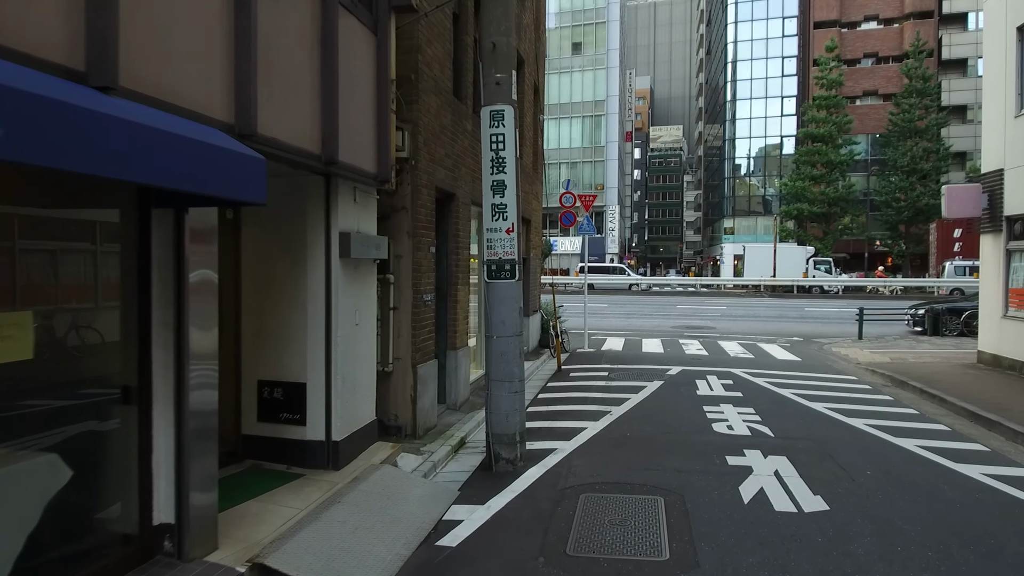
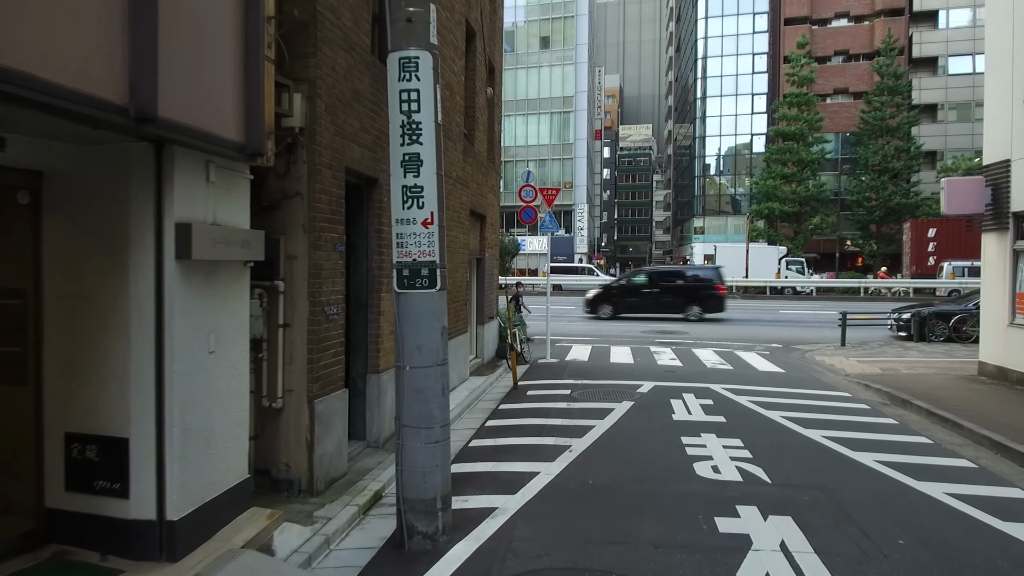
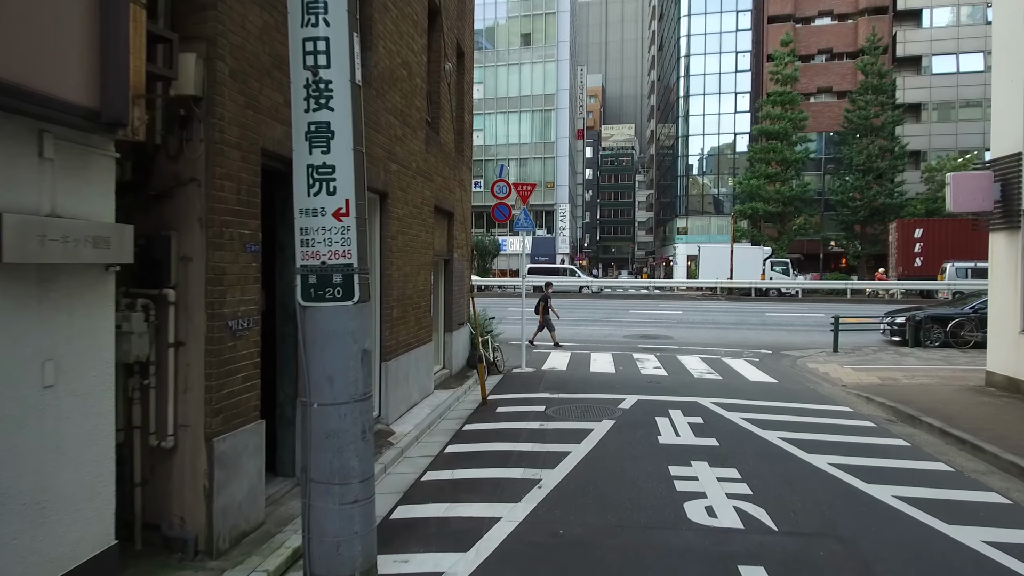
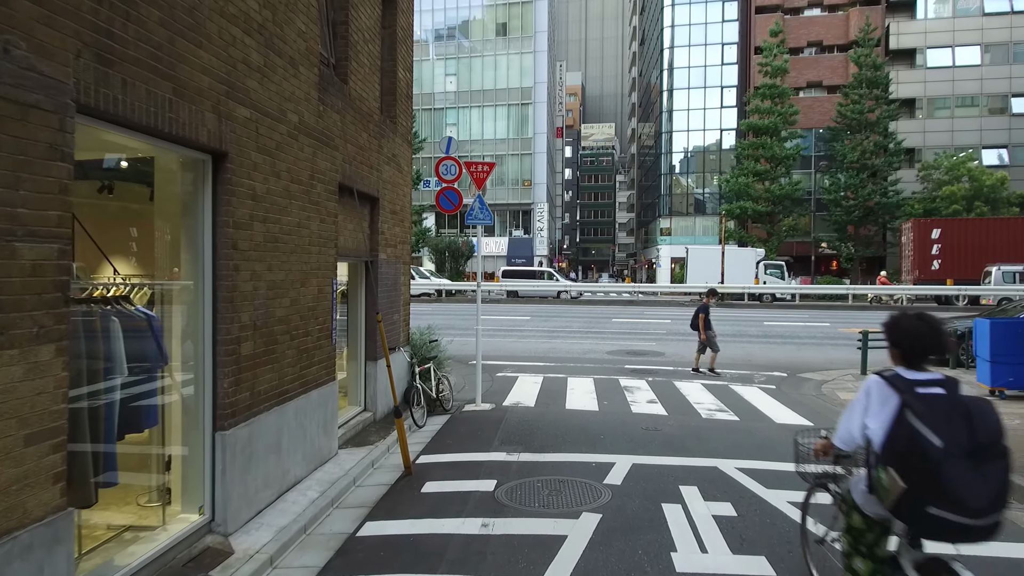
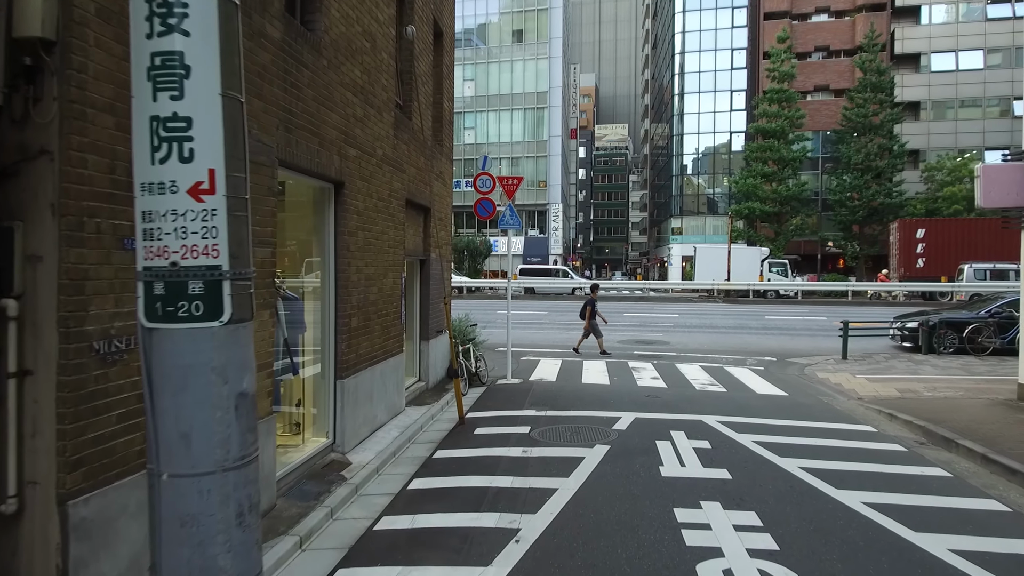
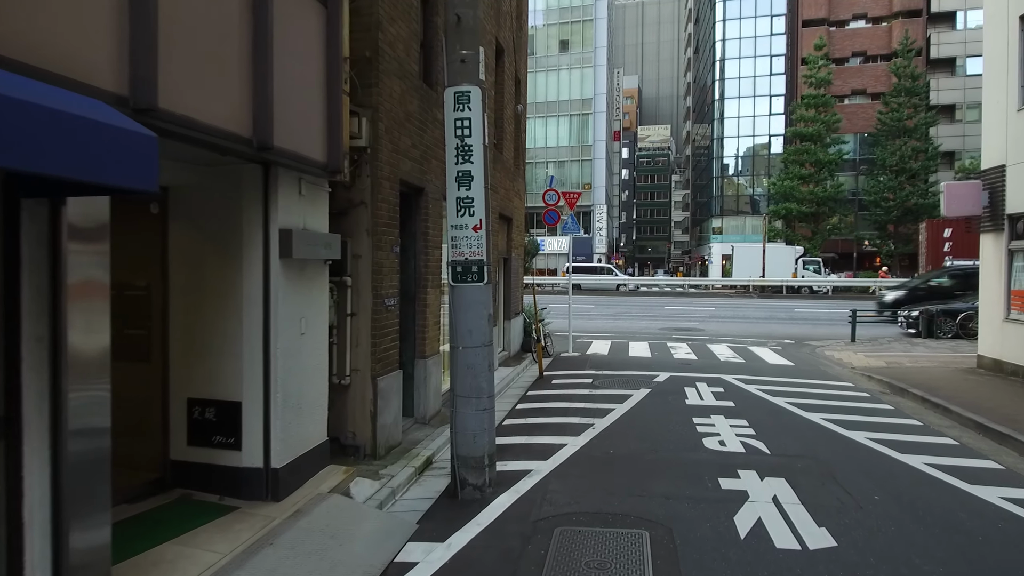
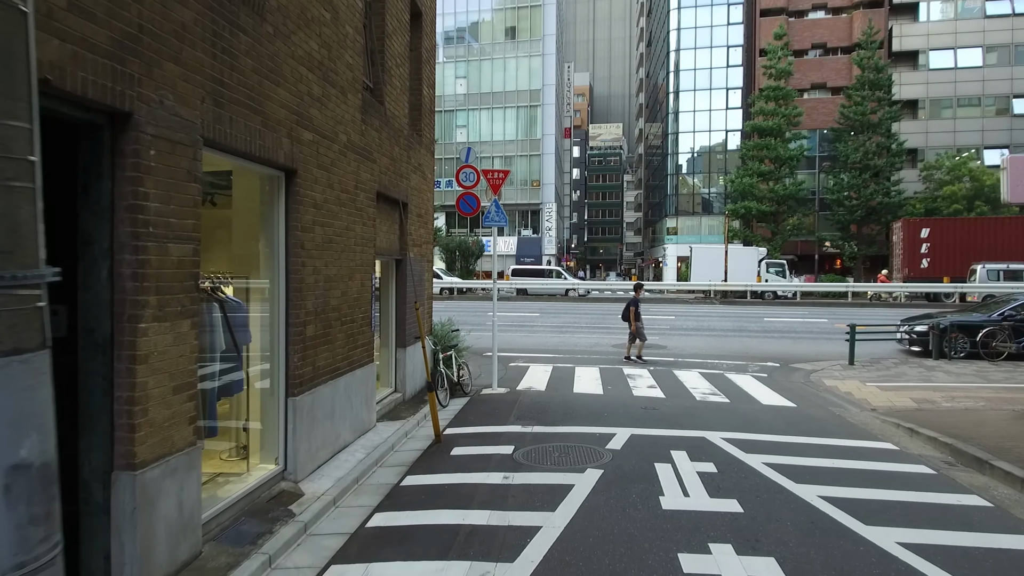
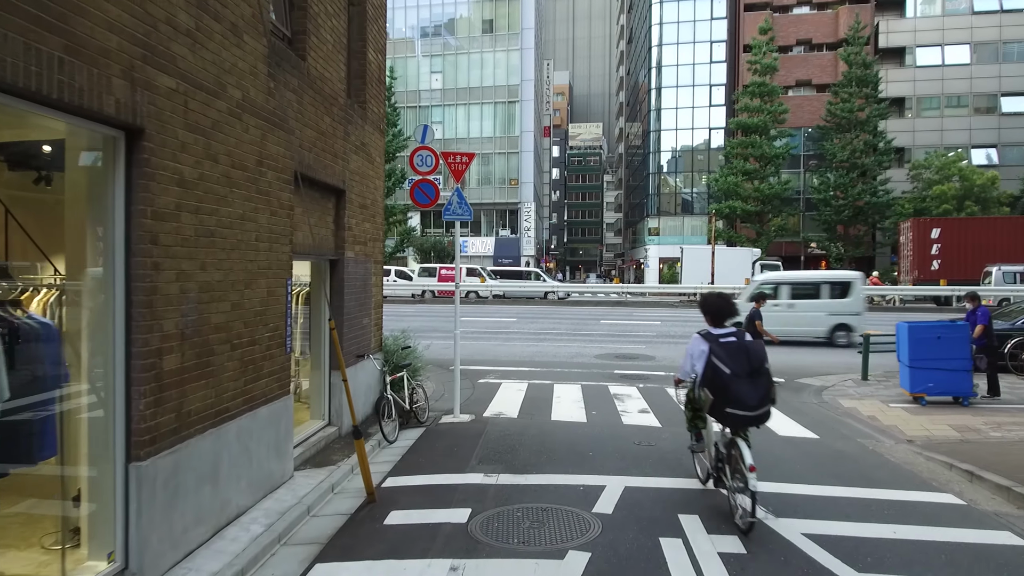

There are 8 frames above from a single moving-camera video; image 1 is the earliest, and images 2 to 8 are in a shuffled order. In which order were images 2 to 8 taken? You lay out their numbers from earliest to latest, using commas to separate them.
6, 2, 3, 5, 7, 4, 8
